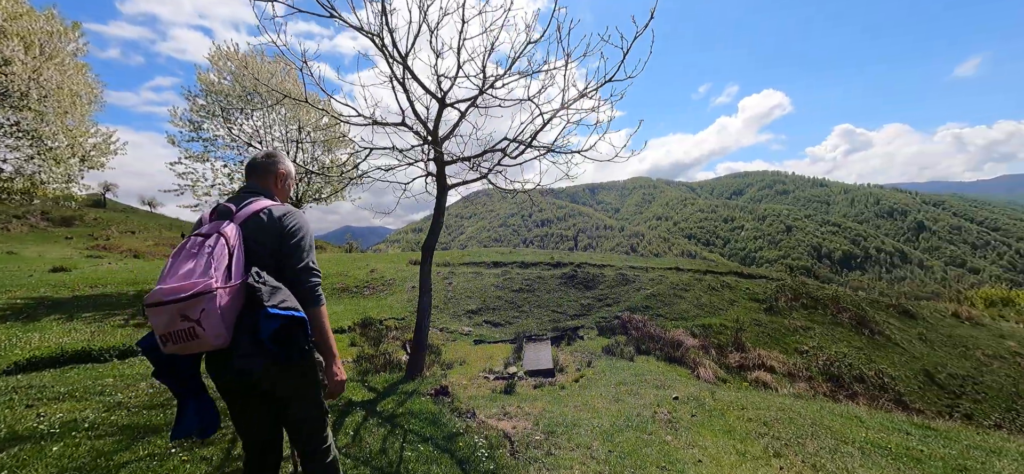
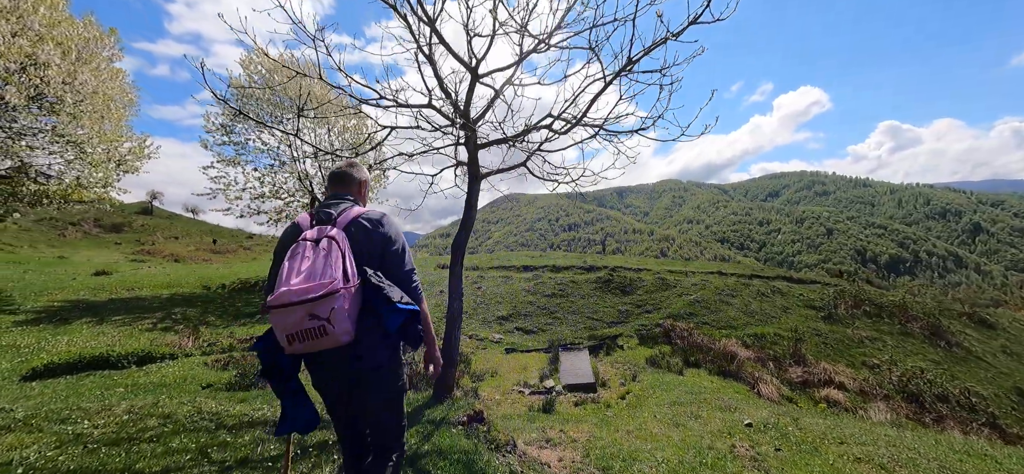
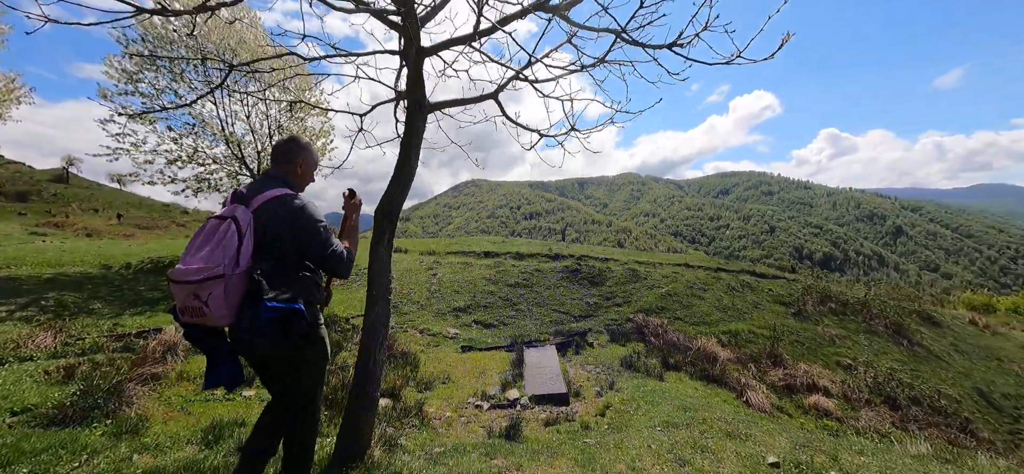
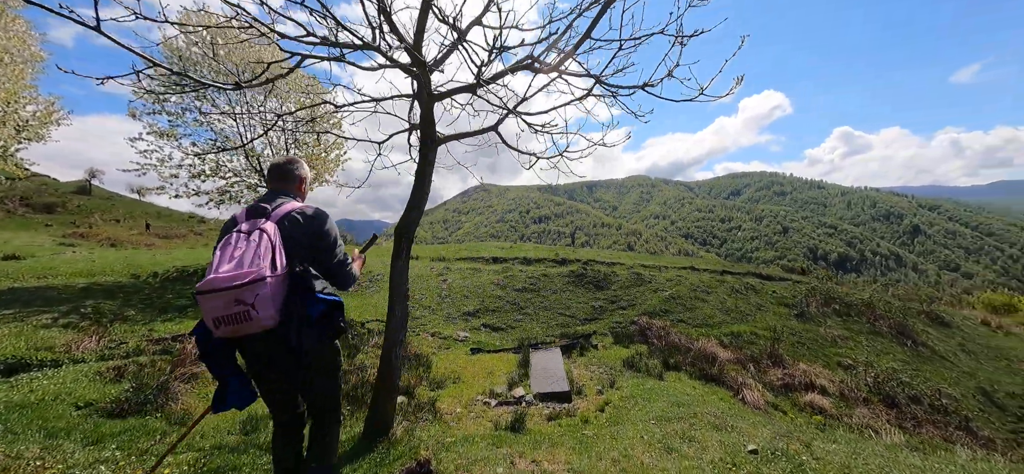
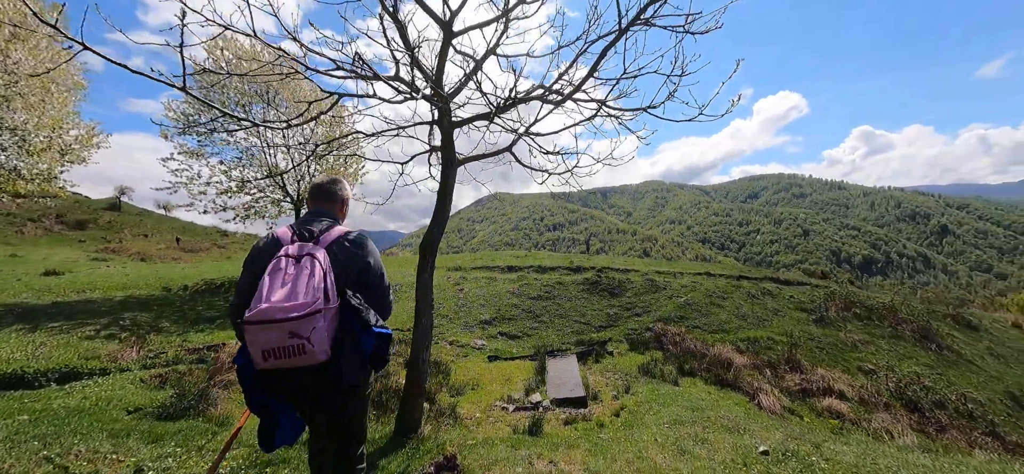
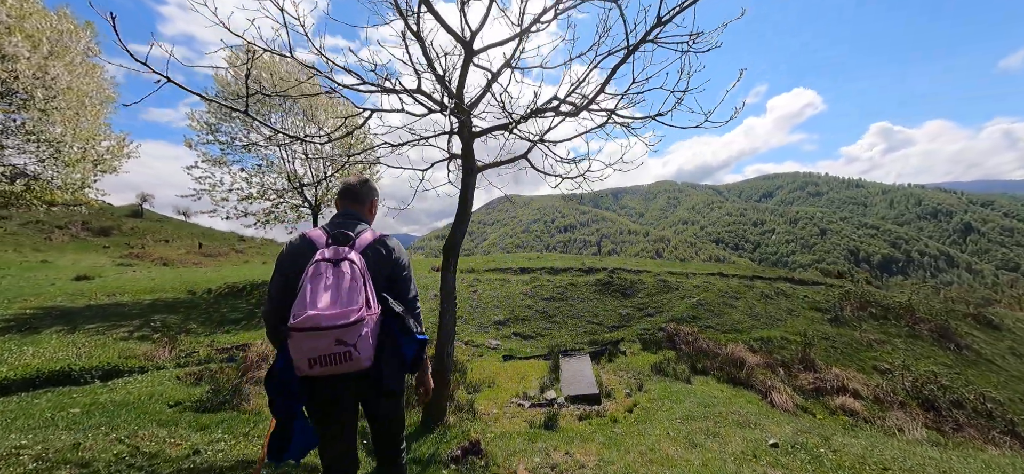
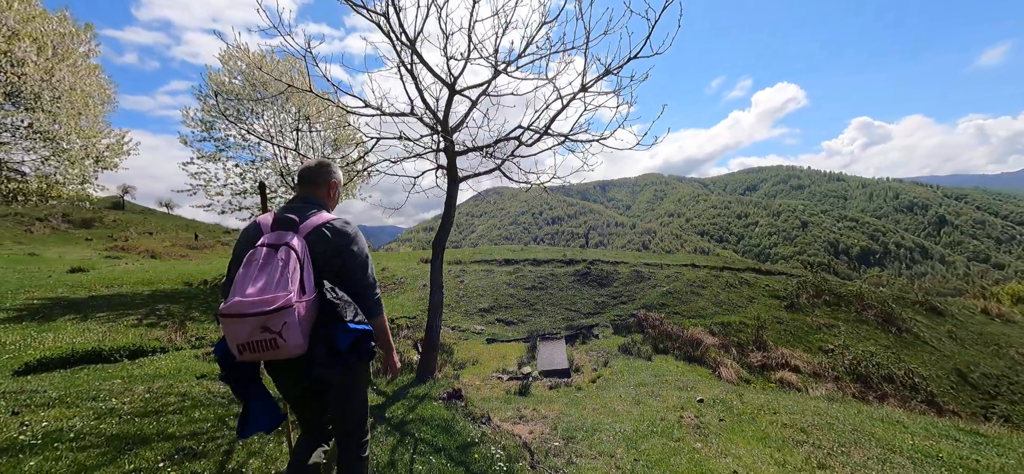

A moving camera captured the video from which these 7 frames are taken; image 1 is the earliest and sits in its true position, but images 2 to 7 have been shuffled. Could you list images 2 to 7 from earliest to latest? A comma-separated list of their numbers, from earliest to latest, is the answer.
7, 2, 6, 5, 4, 3
